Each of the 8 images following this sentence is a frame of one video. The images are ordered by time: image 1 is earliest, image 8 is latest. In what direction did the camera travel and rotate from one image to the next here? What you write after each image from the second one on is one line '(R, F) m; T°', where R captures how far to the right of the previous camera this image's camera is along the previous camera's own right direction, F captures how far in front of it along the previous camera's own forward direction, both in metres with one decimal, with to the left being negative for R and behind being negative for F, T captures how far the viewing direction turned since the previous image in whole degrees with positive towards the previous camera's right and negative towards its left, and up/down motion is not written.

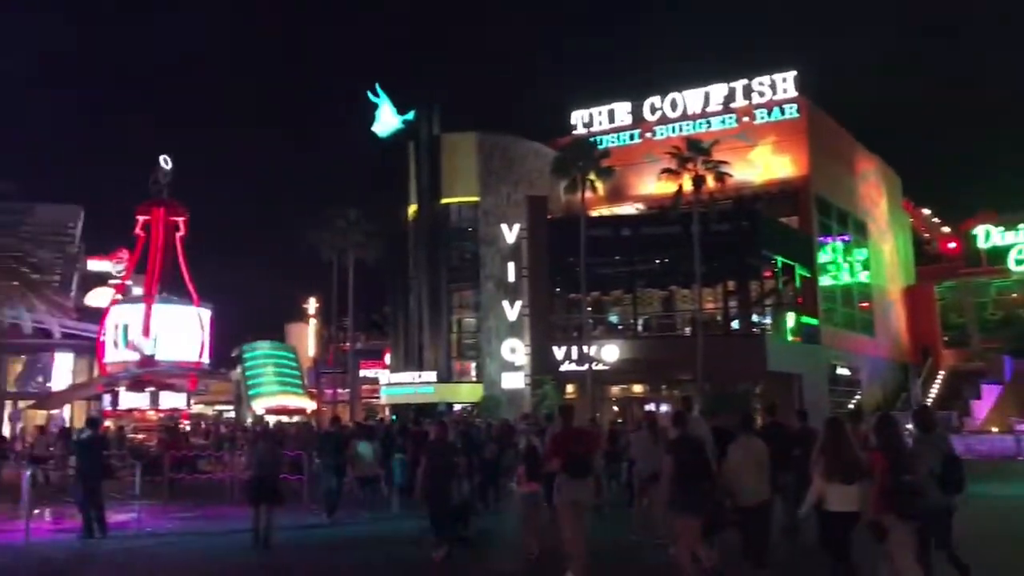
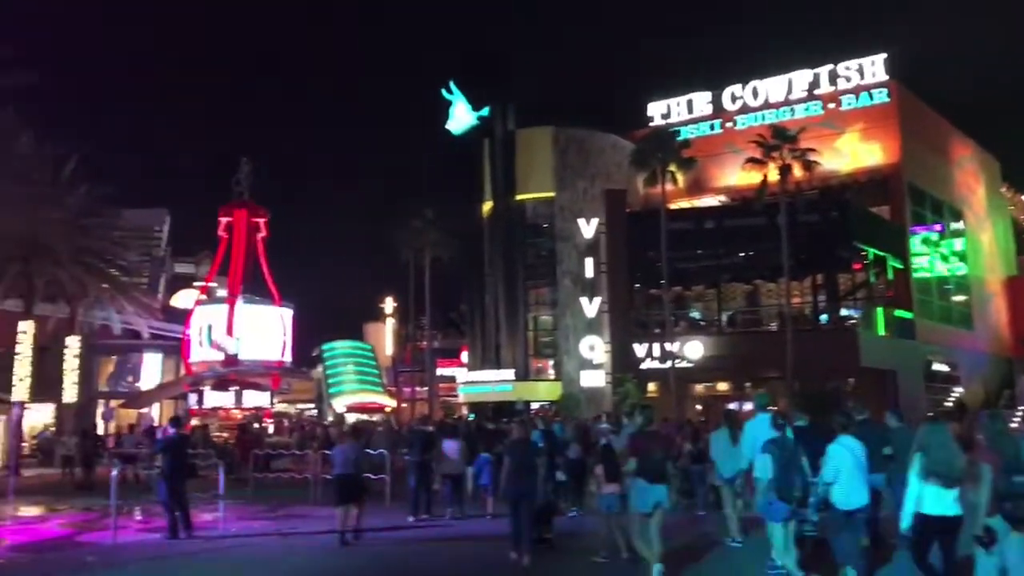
(-0.3, +0.7) m; -5°
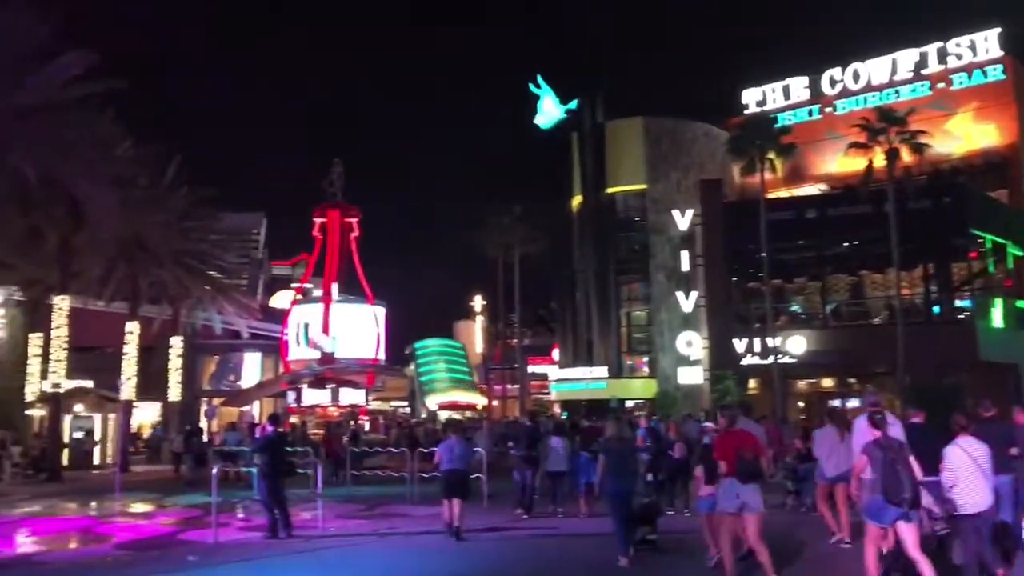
(-0.2, +0.6) m; -6°
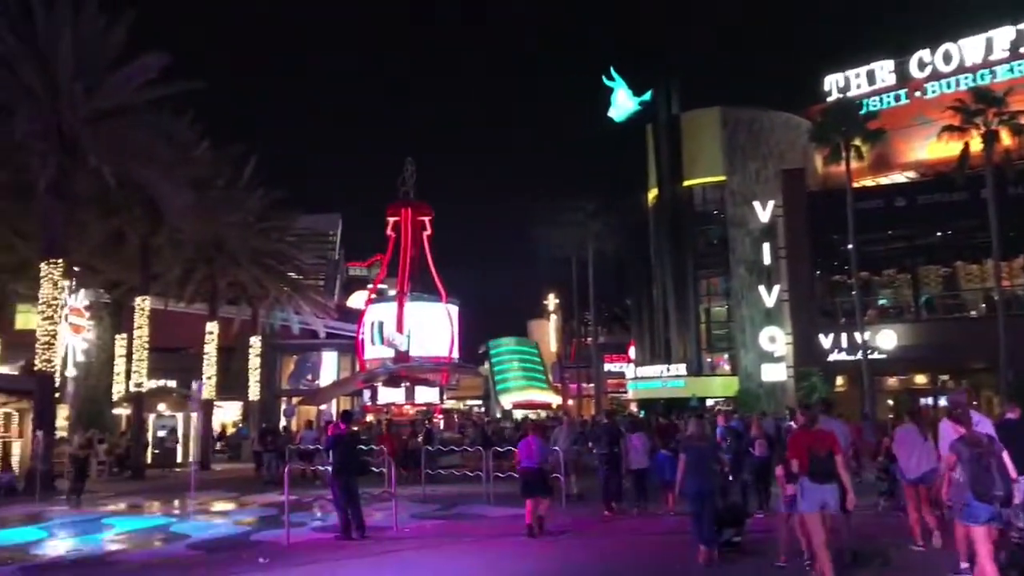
(-0.1, +0.7) m; -5°
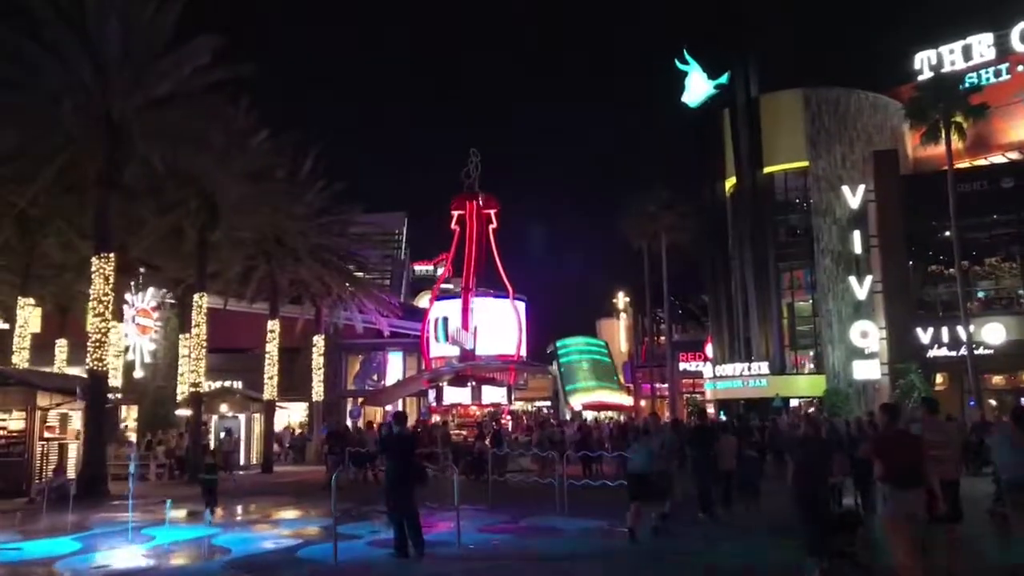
(-0.1, +1.9) m; -4°
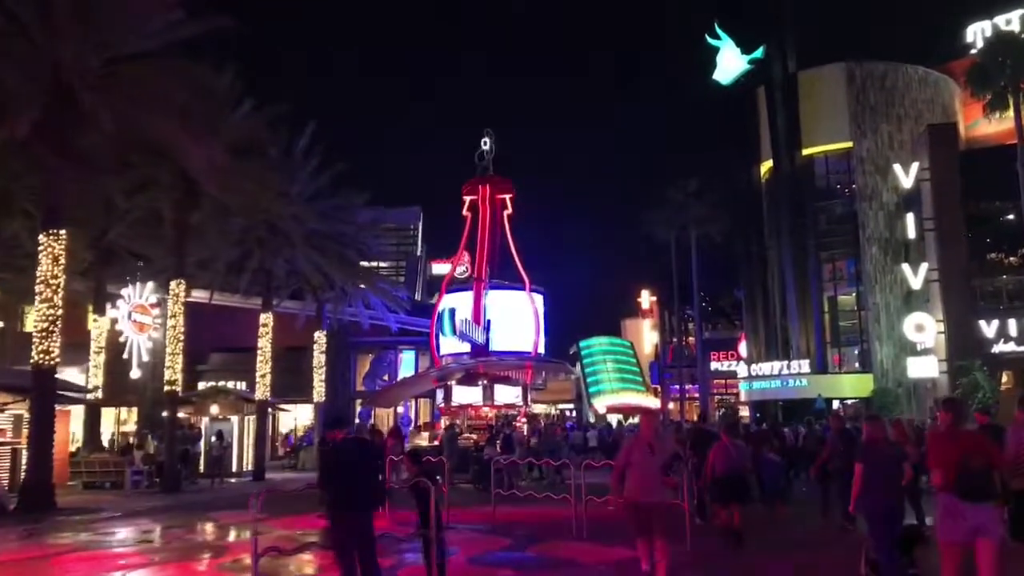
(+0.3, +3.2) m; -2°
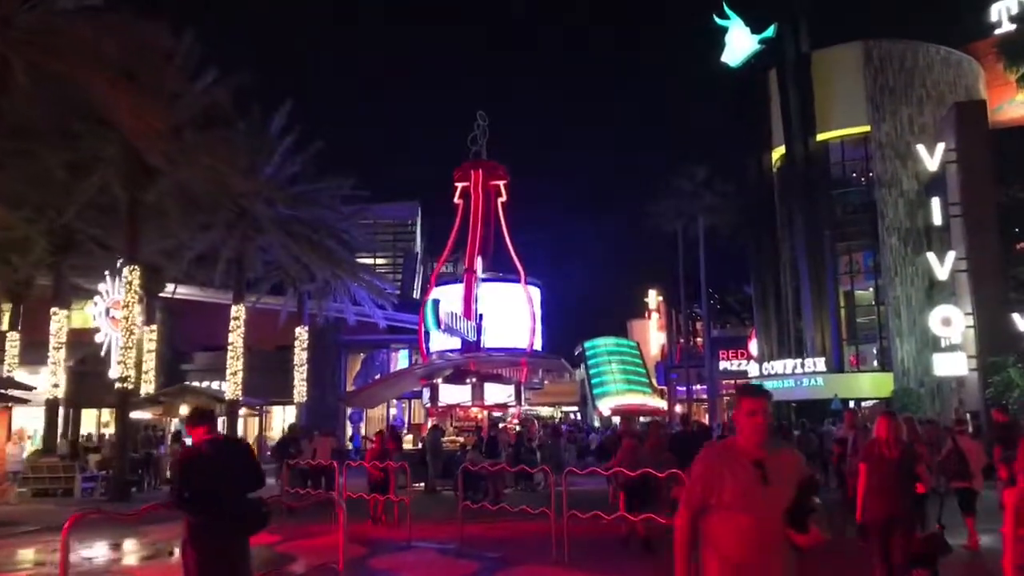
(+0.5, +2.4) m; -1°
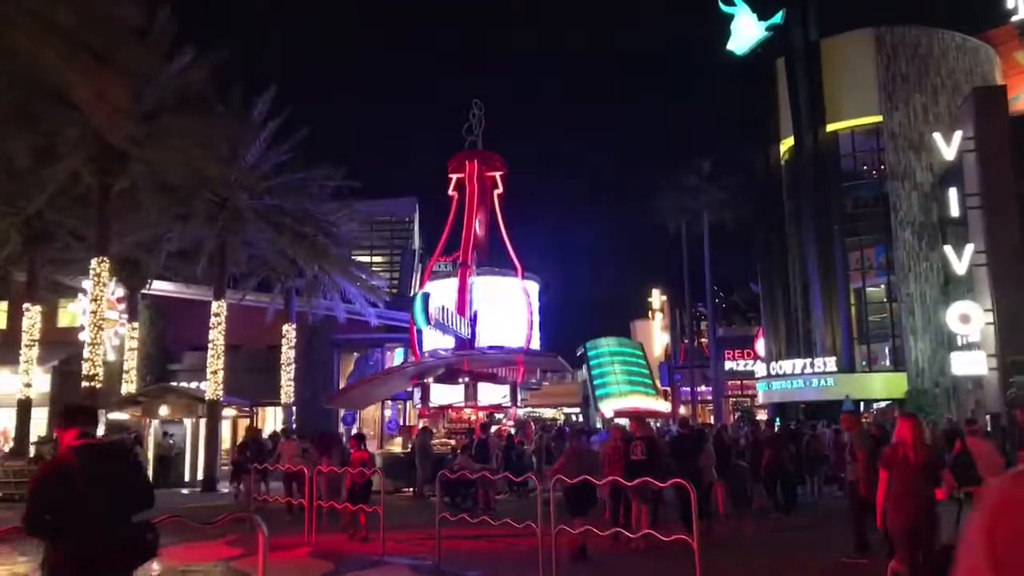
(+0.3, +1.4) m; 0°
